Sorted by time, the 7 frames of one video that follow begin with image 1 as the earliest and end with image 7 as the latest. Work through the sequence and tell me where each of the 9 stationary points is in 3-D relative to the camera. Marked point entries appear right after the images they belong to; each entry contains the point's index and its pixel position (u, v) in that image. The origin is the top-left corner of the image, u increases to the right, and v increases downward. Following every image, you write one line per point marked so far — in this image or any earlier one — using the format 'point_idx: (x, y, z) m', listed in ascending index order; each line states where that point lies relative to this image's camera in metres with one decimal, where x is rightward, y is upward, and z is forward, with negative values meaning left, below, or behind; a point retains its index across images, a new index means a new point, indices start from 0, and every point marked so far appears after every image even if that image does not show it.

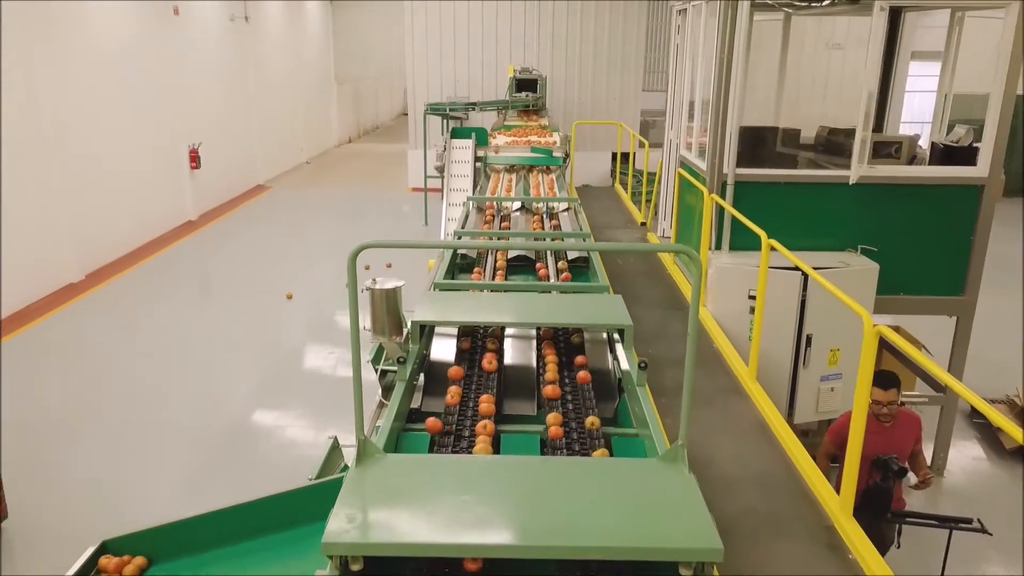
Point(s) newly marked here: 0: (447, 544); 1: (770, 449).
0: (-0.1, -0.5, +1.9) m
1: (+0.8, -0.5, +2.7) m
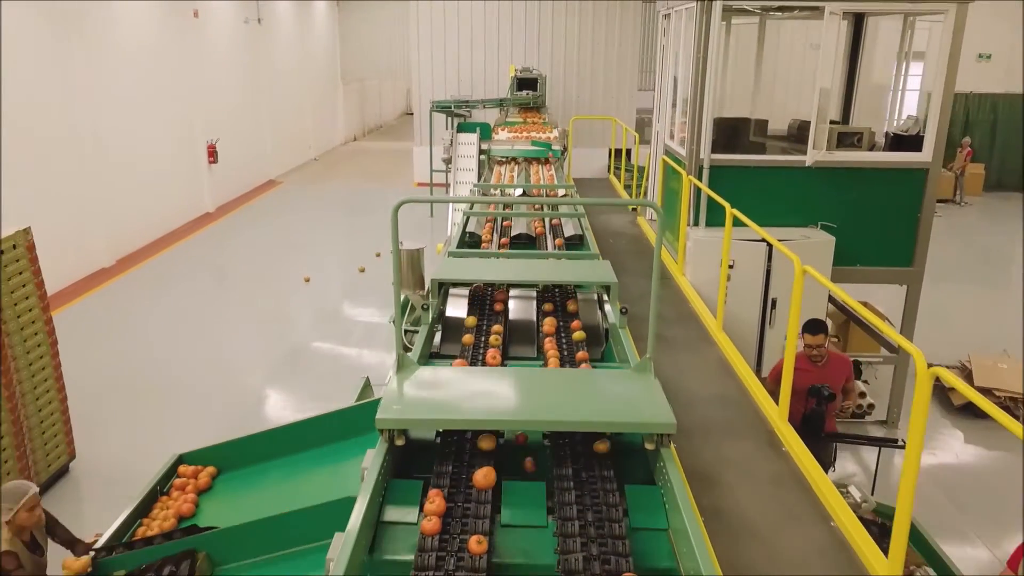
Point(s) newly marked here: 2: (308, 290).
0: (-0.1, -0.3, +2.5) m
1: (+0.8, -0.3, +3.3) m
2: (-1.9, -0.1, +8.5) m
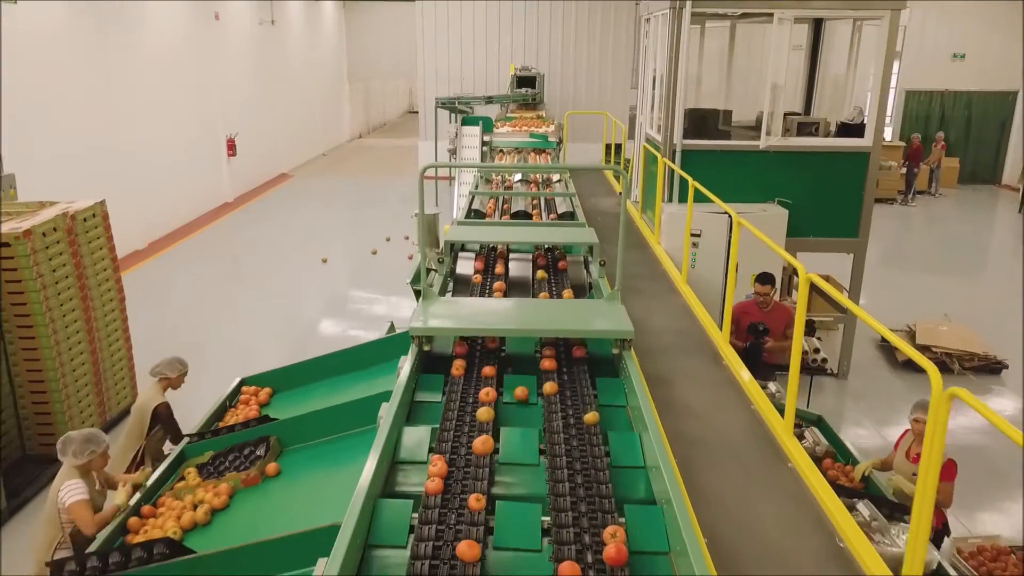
0: (-0.1, -0.1, +3.2) m
1: (+0.8, -0.1, +4.0) m
2: (-1.9, +0.1, +9.2) m
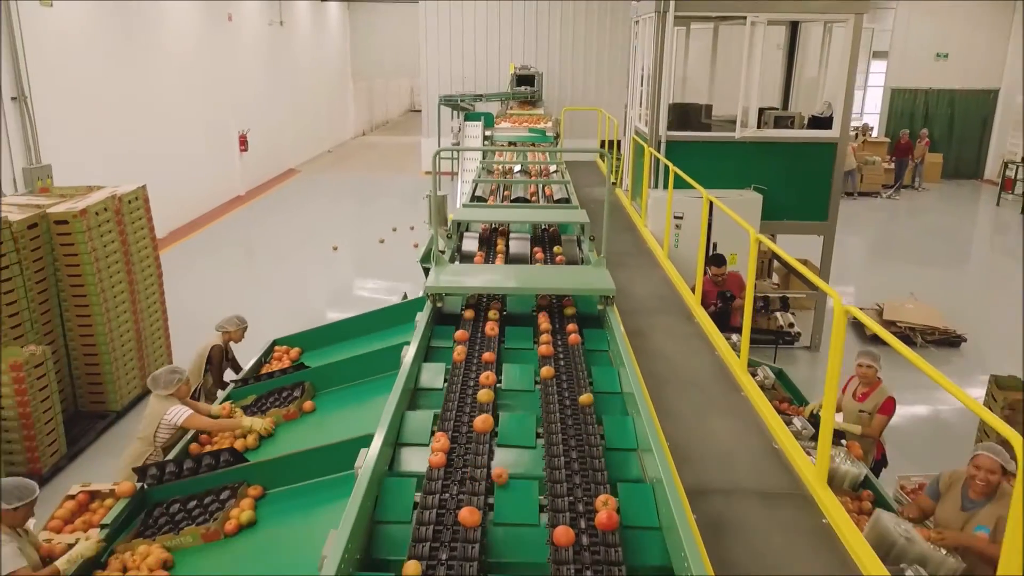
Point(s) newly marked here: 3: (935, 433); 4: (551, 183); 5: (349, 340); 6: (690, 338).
0: (-0.1, 0.0, +3.8) m
1: (+0.8, 0.0, +4.6) m
2: (-1.9, +0.2, +9.8) m
3: (+2.3, -0.8, +5.1) m
4: (+0.3, +0.7, +6.6) m
5: (-0.8, -0.3, +4.5) m
6: (+0.7, -0.2, +3.8) m
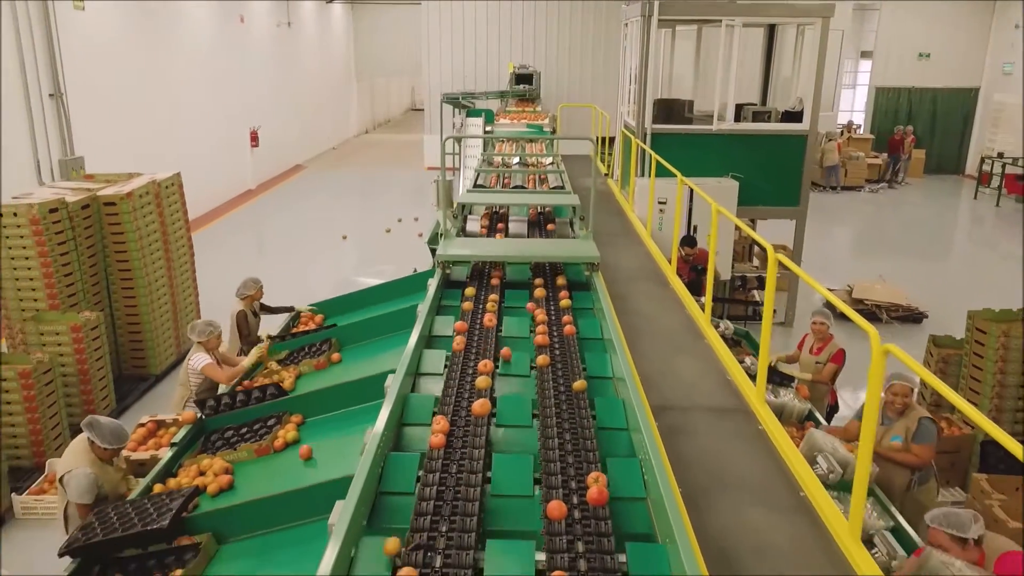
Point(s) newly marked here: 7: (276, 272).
0: (-0.1, +0.2, +4.3) m
1: (+0.8, +0.2, +5.2) m
2: (-1.9, +0.4, +10.3) m
3: (+2.3, -0.6, +5.7) m
4: (+0.3, +0.9, +7.2) m
5: (-0.8, -0.1, +5.0) m
6: (+0.7, -0.1, +4.4) m
7: (-2.4, +0.2, +9.7) m
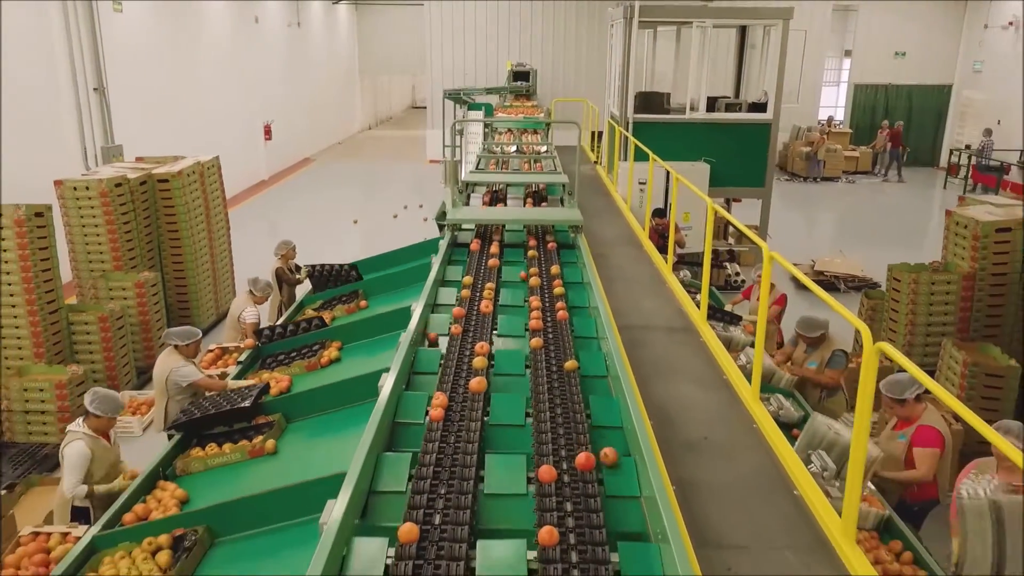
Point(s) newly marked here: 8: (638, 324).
0: (-0.1, +0.4, +5.2) m
1: (+0.7, +0.4, +6.0) m
2: (-2.0, +0.6, +11.2) m
3: (+2.3, -0.4, +6.6) m
4: (+0.2, +1.1, +8.0) m
5: (-0.8, +0.1, +5.9) m
6: (+0.7, +0.2, +5.2) m
7: (-2.4, +0.4, +10.6) m
8: (+0.5, -0.1, +4.0) m
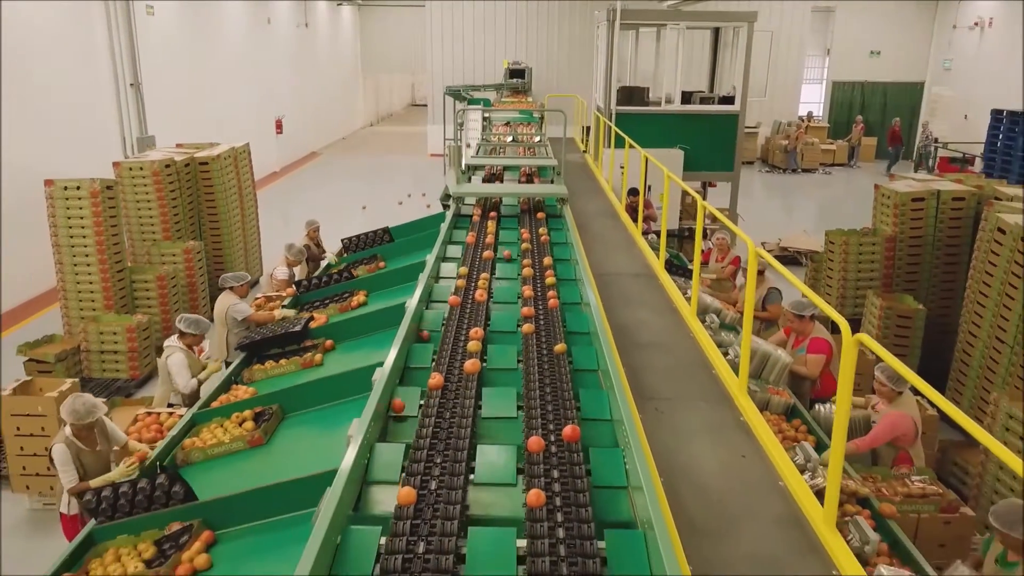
0: (-0.2, +0.6, +6.1) m
1: (+0.7, +0.6, +6.9) m
2: (-2.0, +0.8, +12.1) m
3: (+2.3, -0.2, +7.5) m
4: (+0.2, +1.4, +8.9) m
5: (-0.8, +0.4, +6.8) m
6: (+0.7, +0.4, +6.1) m
7: (-2.5, +0.7, +11.5) m
8: (+0.5, +0.1, +4.9) m
